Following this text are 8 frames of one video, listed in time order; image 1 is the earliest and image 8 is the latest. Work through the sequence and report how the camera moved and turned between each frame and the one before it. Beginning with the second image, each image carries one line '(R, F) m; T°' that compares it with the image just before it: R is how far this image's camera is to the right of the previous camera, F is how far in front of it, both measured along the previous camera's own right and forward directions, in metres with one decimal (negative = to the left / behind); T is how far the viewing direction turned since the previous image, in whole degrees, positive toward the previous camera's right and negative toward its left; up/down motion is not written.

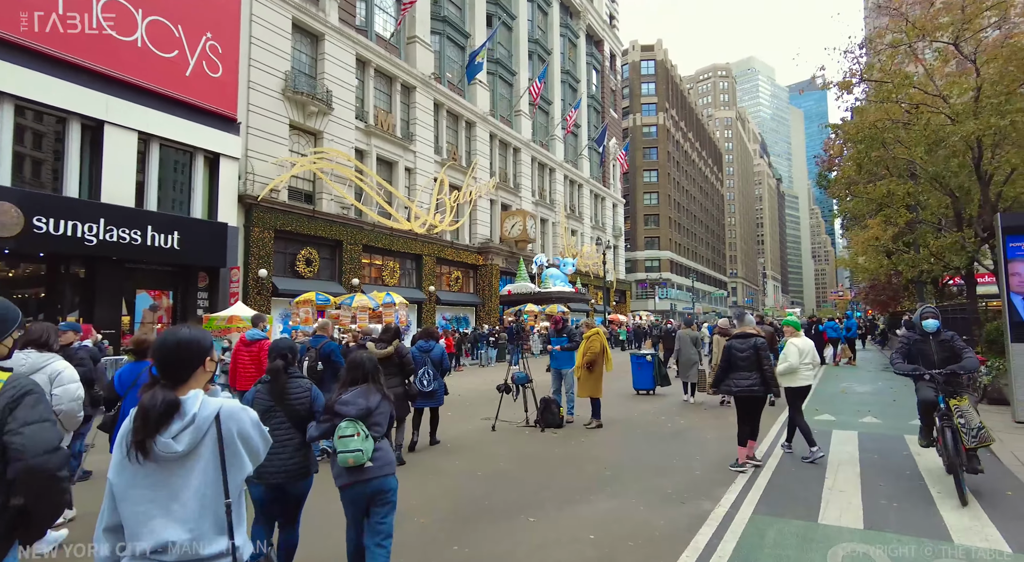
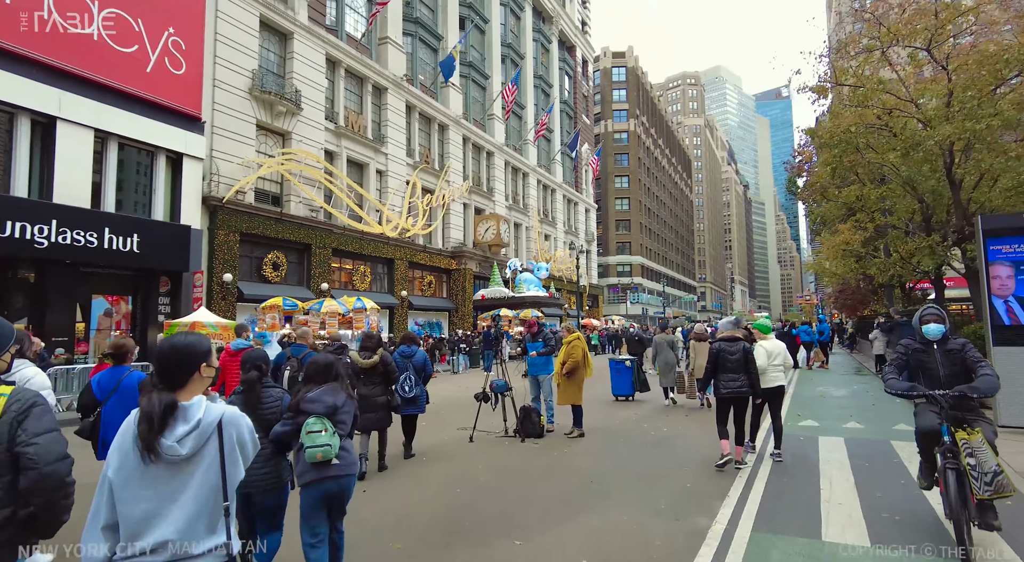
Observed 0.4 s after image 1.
(-0.1, +0.3) m; +3°
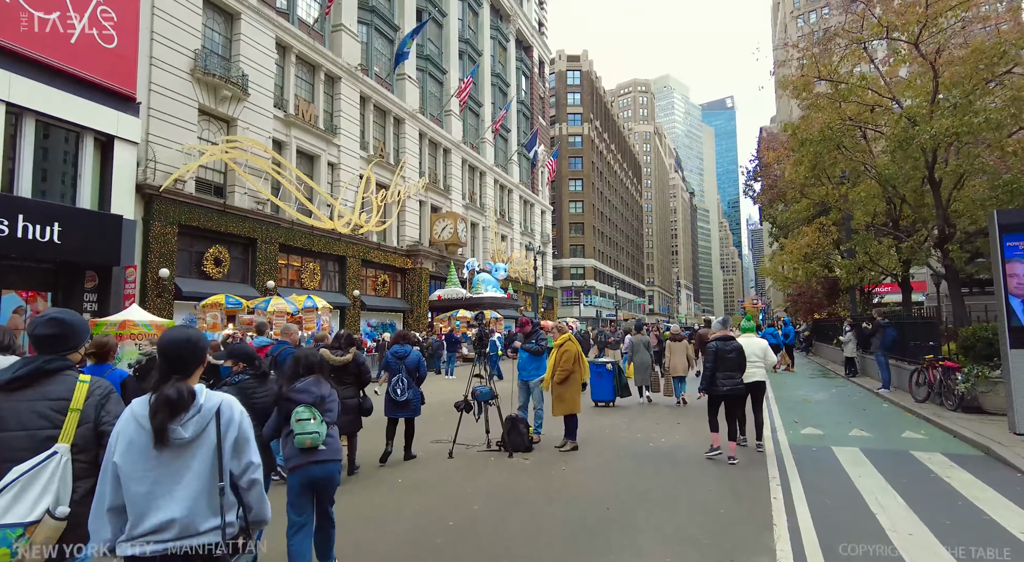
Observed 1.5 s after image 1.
(-0.4, +0.9) m; +5°
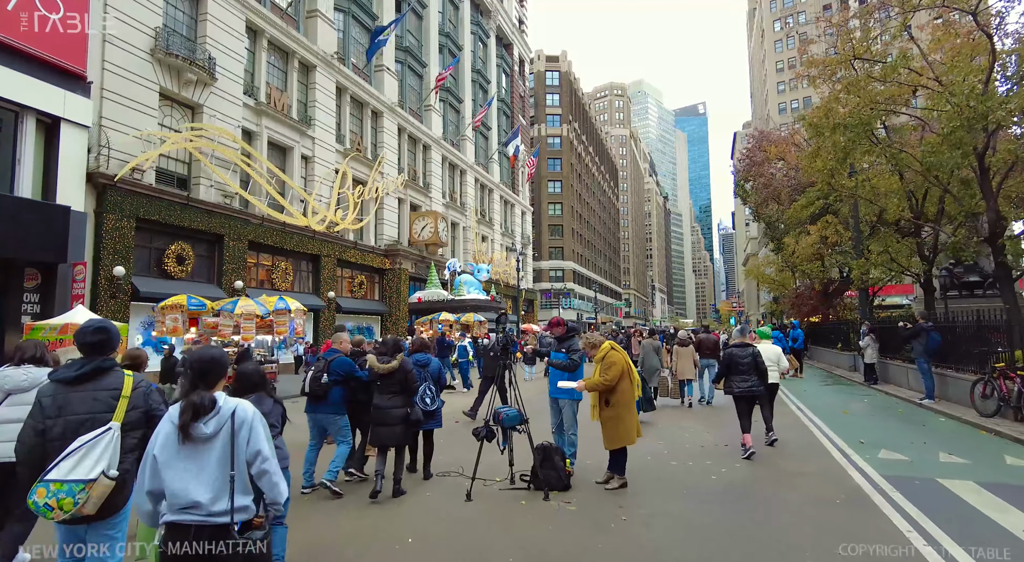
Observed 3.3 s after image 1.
(-0.6, +1.4) m; +3°
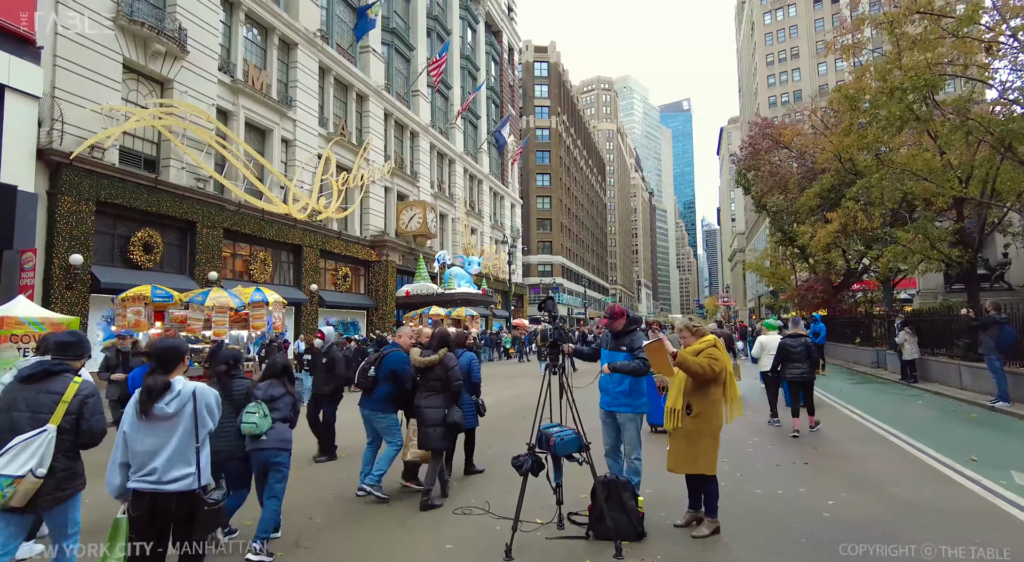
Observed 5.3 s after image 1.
(-0.5, +1.5) m; +2°
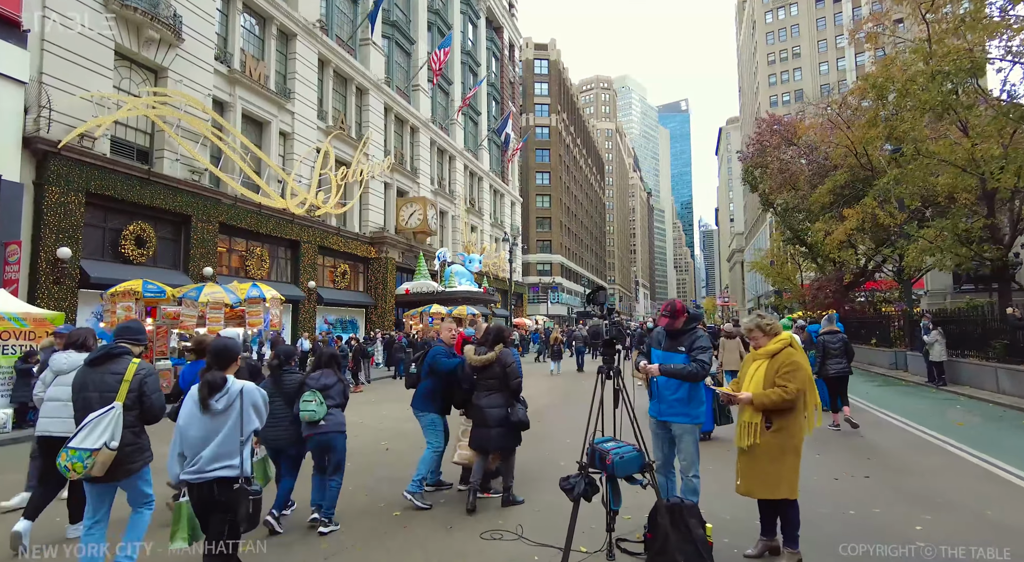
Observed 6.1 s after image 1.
(-0.3, +0.6) m; 0°
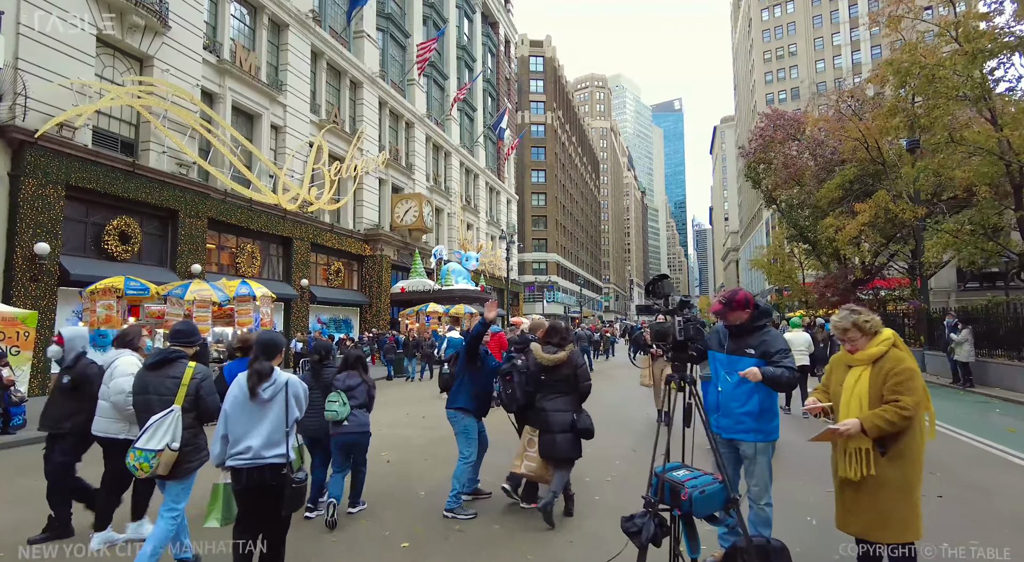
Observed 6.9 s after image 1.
(-0.2, +0.7) m; +1°
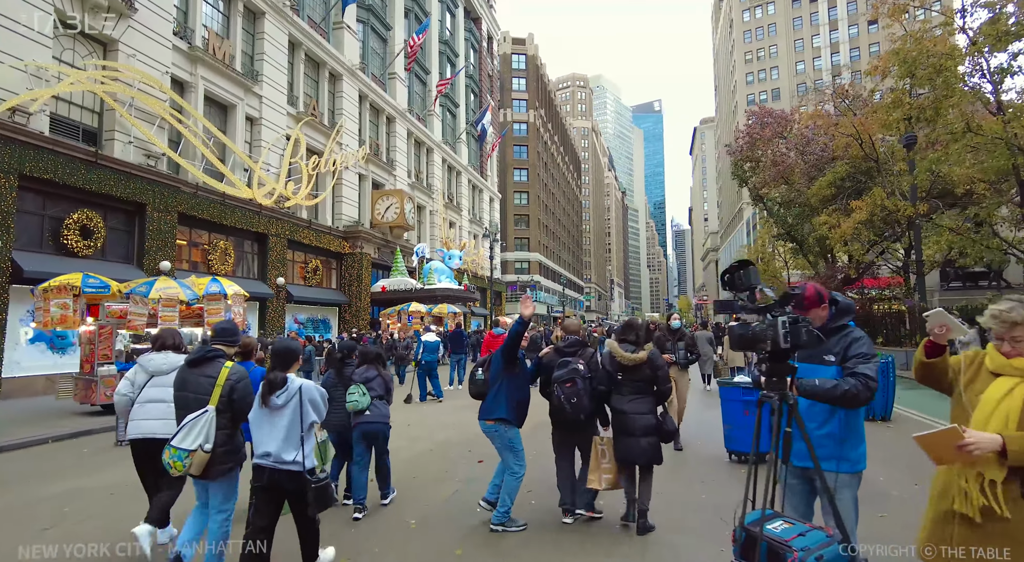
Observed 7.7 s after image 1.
(-0.2, +0.7) m; +2°
